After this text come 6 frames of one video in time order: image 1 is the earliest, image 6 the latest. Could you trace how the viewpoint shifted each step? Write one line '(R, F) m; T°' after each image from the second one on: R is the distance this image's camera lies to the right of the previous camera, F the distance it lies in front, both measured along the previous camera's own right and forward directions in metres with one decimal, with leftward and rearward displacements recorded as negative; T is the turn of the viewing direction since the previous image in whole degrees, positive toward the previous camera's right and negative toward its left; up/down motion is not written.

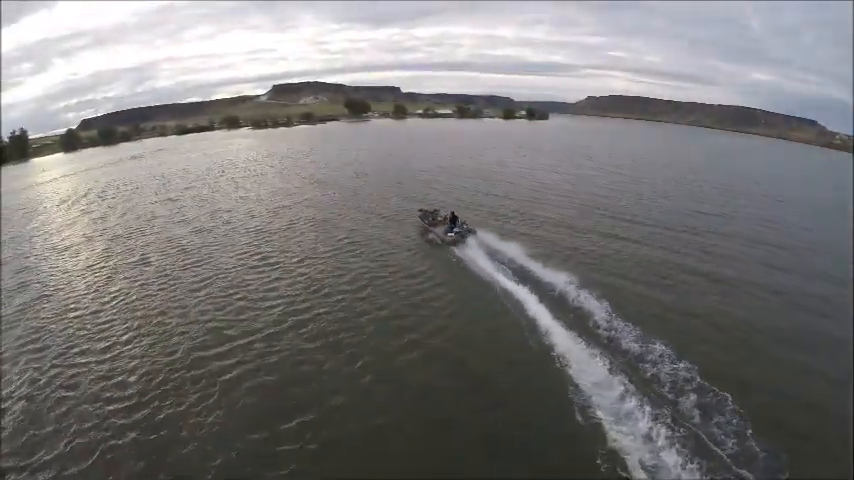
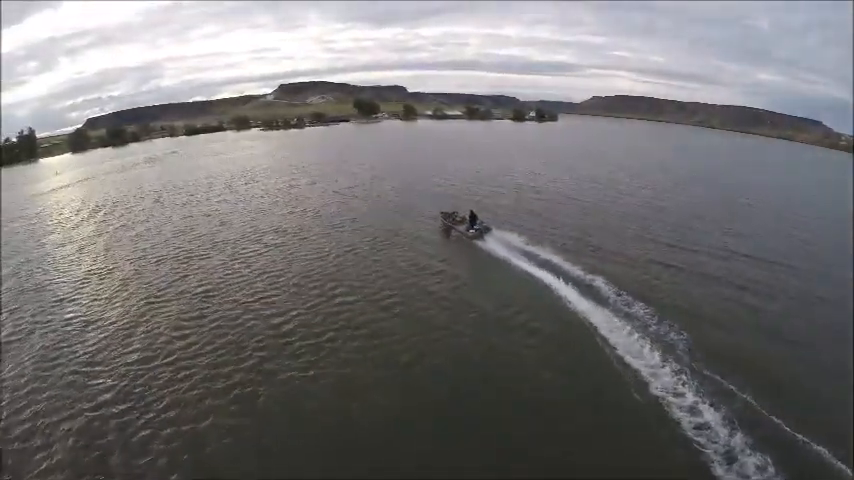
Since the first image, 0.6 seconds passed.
(-1.1, +0.7) m; 0°
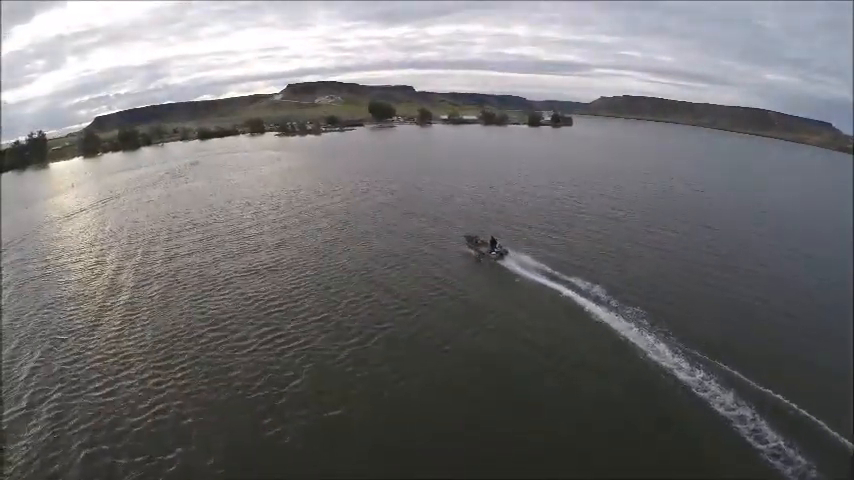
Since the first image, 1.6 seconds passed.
(-1.9, +1.6) m; 0°
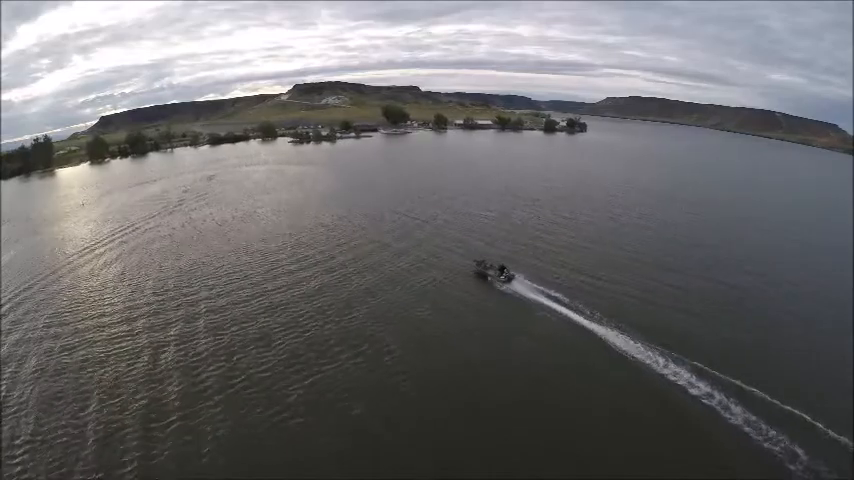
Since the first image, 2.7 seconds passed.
(-2.3, +2.7) m; 0°
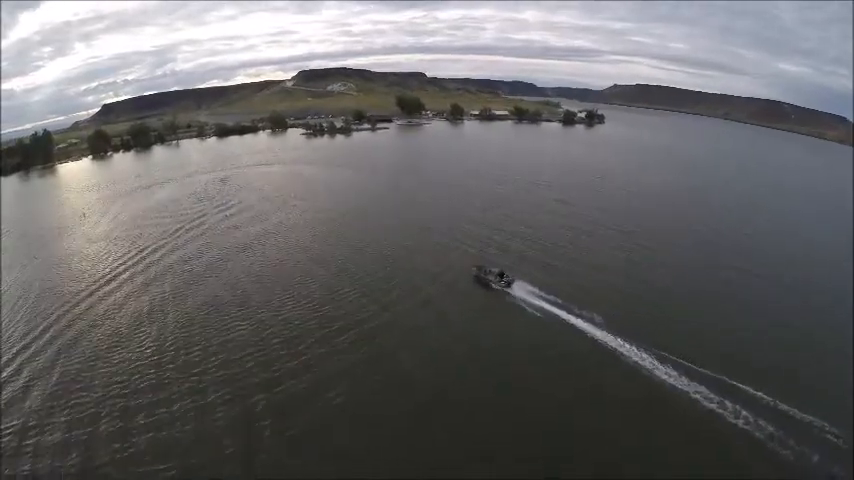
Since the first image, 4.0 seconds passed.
(-2.1, +3.5) m; 0°
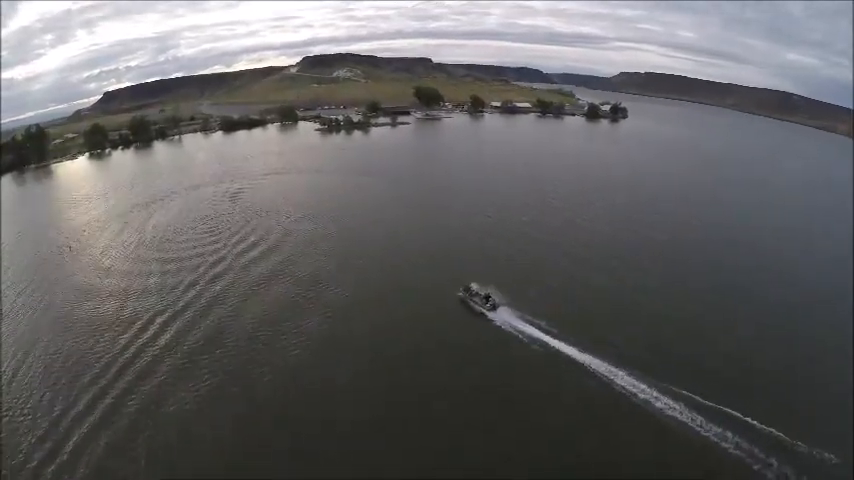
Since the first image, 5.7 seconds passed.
(-2.6, +5.0) m; 0°
